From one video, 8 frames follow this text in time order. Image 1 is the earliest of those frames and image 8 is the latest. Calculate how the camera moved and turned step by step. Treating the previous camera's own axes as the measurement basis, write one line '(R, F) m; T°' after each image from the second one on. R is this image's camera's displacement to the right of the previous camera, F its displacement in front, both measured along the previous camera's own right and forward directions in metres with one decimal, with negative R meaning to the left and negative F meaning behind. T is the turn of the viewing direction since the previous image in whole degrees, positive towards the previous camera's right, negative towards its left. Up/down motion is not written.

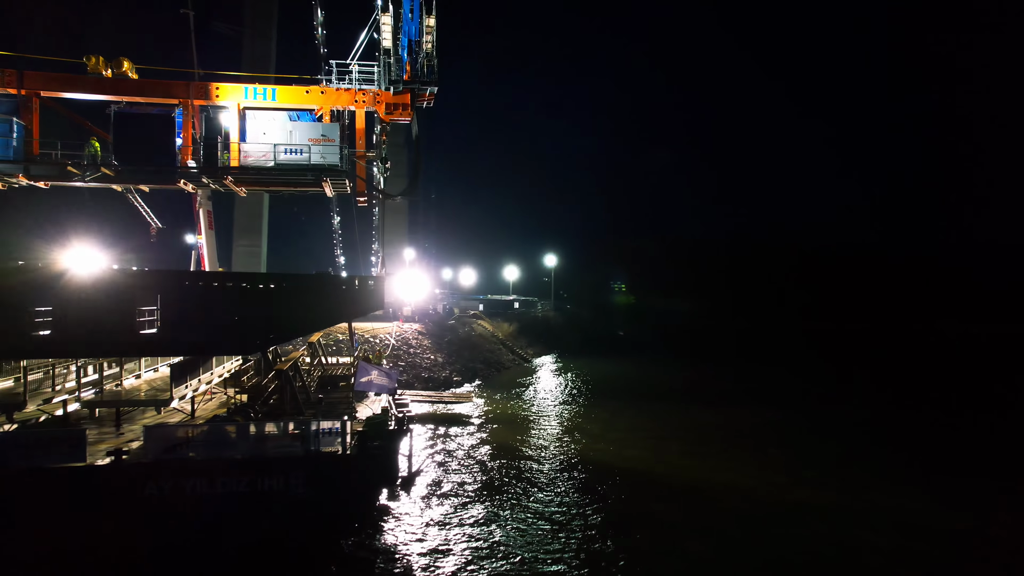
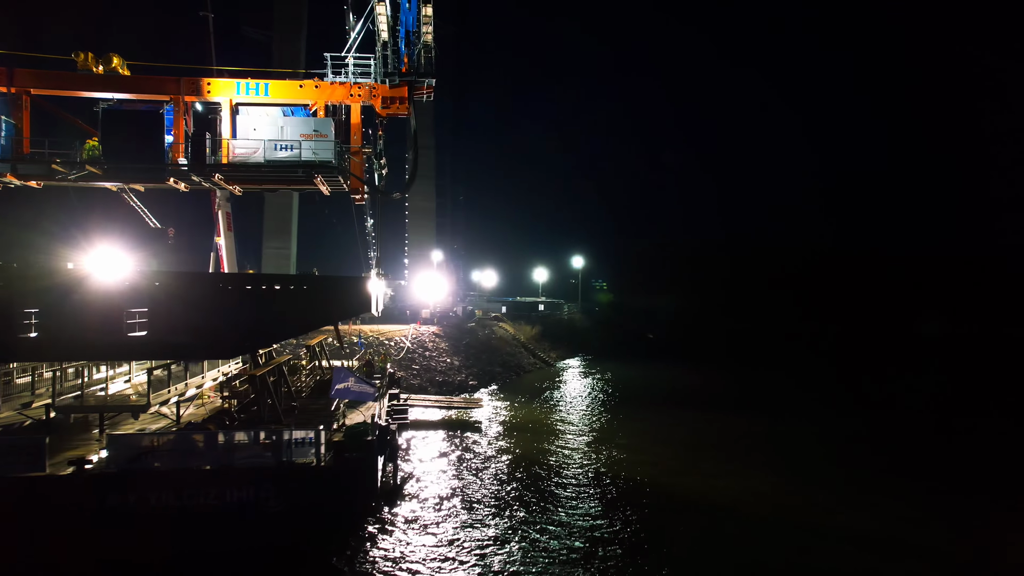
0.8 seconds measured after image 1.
(+0.8, +0.9) m; -3°
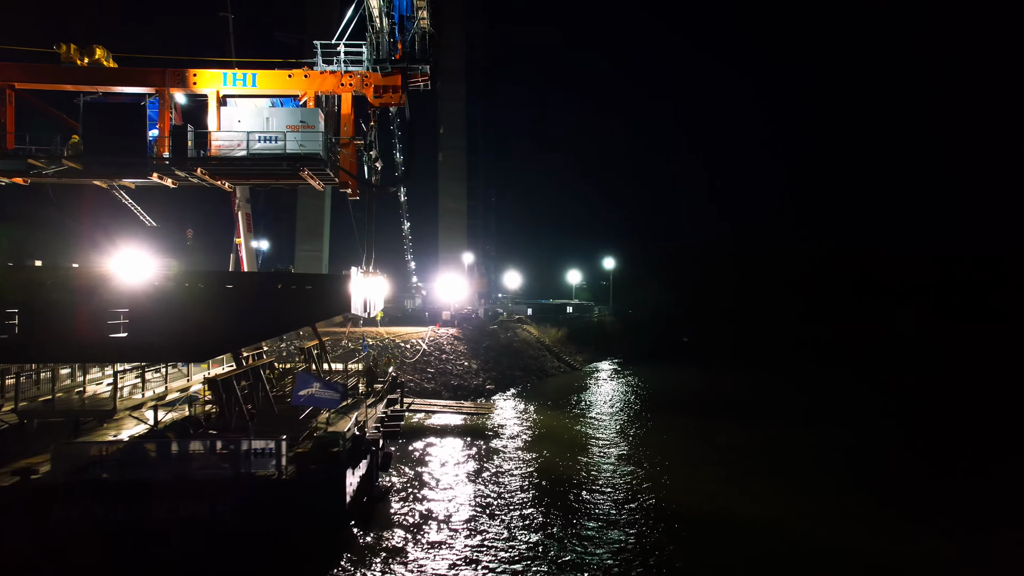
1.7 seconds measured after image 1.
(+0.9, +1.1) m; -4°
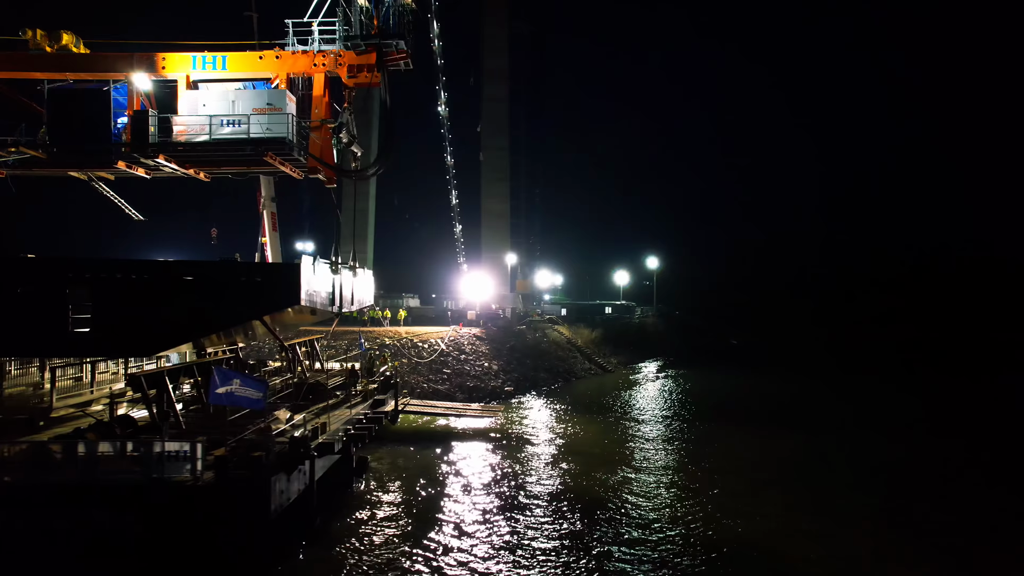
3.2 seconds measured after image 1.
(+1.6, +1.3) m; -5°
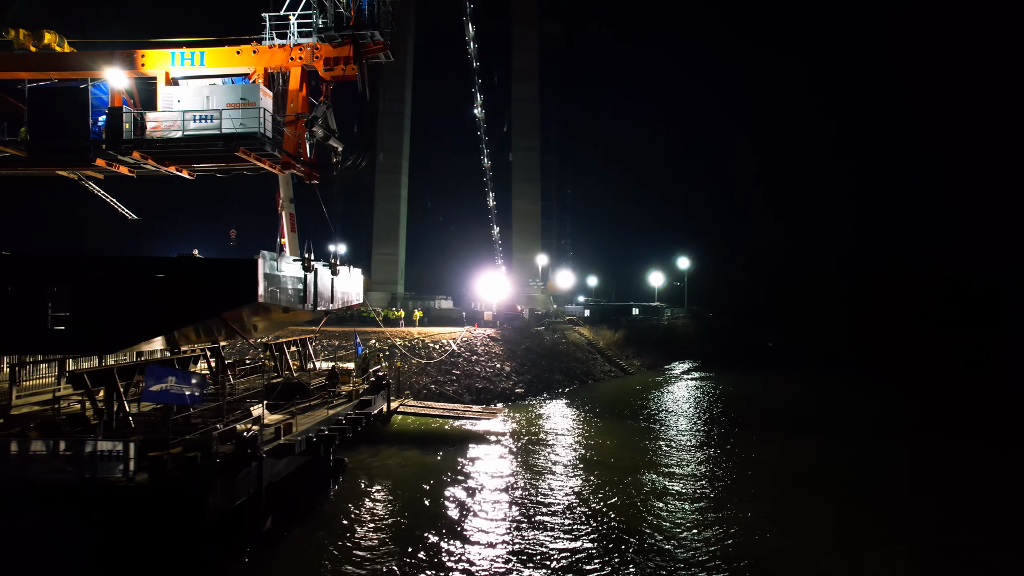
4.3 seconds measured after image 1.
(+1.3, +0.6) m; -4°
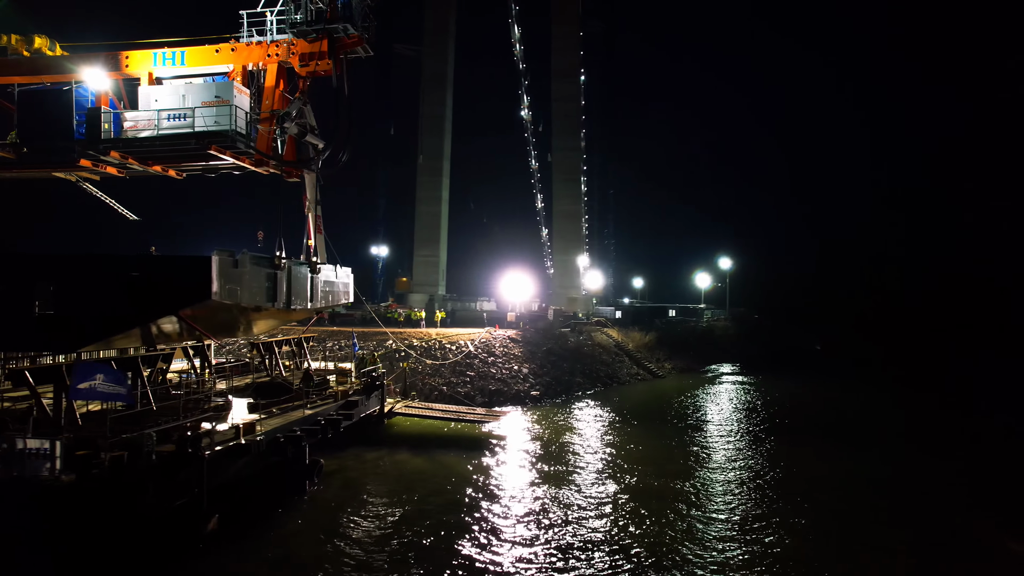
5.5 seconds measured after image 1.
(+1.6, +0.6) m; -5°
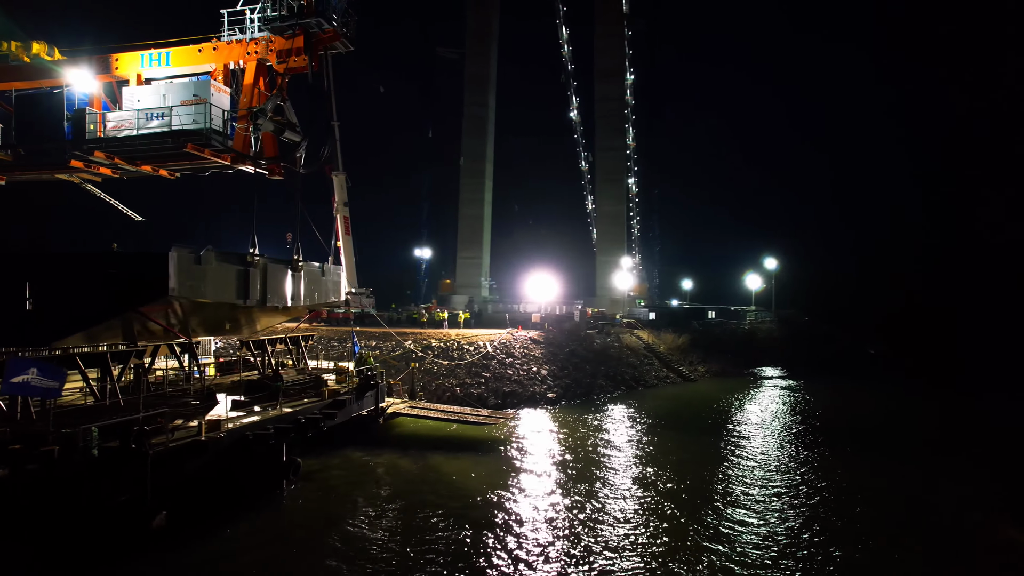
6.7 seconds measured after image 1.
(+1.6, +0.6) m; -5°
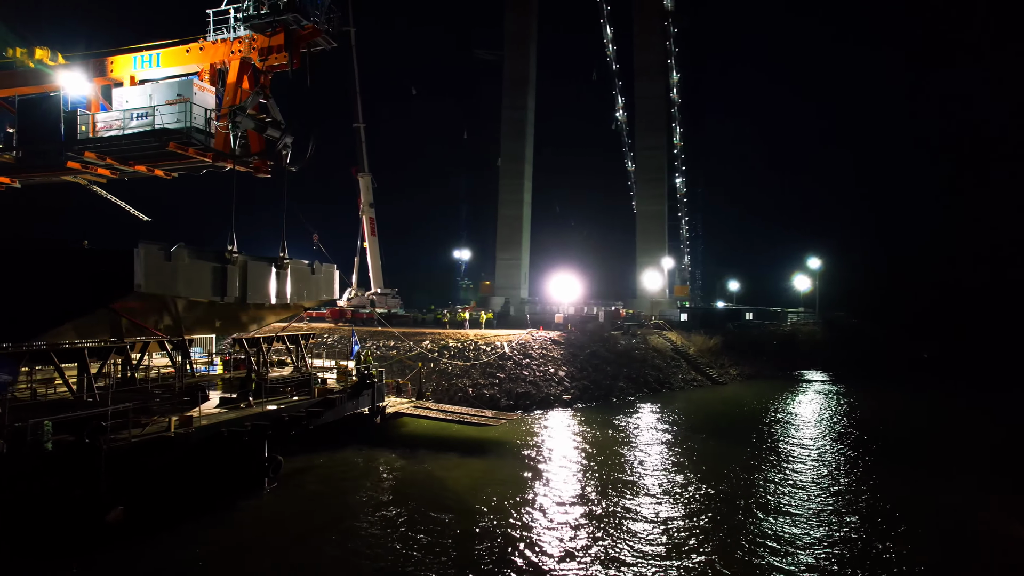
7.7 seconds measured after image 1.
(+1.4, +0.5) m; -4°
